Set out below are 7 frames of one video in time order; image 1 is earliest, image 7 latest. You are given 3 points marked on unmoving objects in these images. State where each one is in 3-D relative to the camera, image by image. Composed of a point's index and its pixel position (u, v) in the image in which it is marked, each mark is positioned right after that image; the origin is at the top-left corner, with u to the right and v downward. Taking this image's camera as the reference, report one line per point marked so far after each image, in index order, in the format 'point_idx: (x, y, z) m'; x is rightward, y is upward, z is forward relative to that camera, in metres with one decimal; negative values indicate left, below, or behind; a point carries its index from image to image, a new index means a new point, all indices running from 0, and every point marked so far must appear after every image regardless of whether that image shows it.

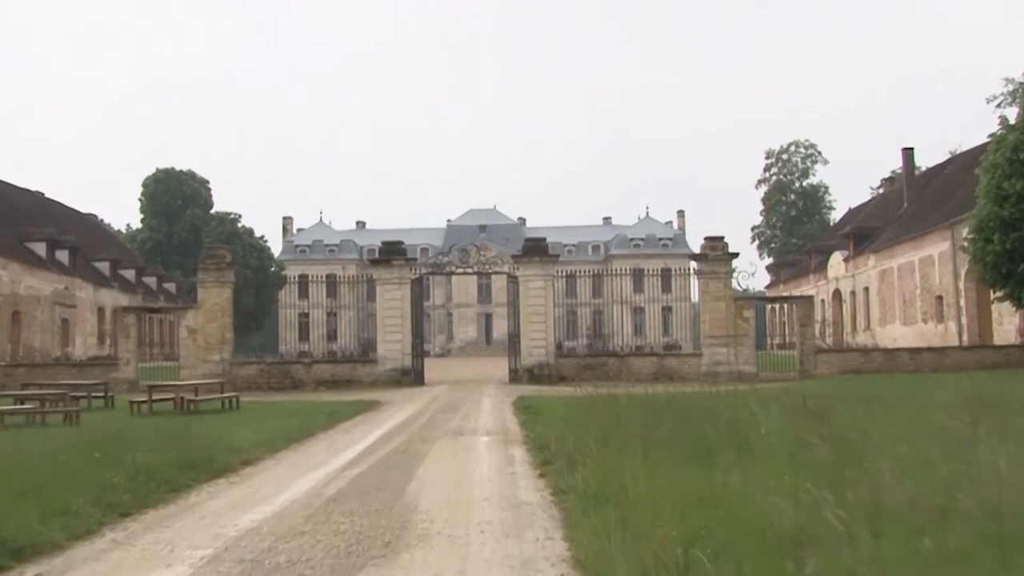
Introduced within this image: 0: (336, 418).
0: (-2.5, -1.8, +13.9) m
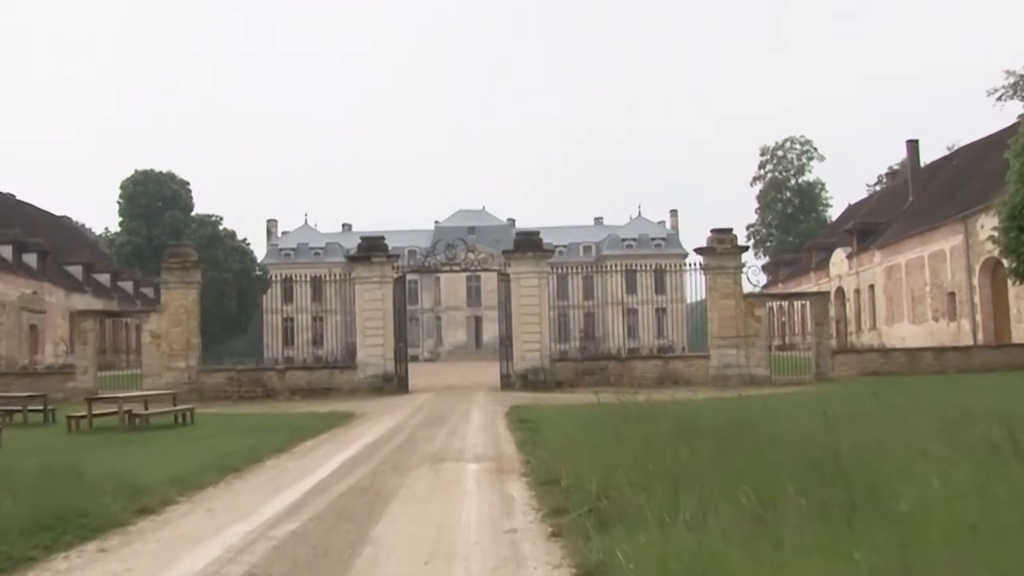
0: (-2.6, -1.7, +11.7) m
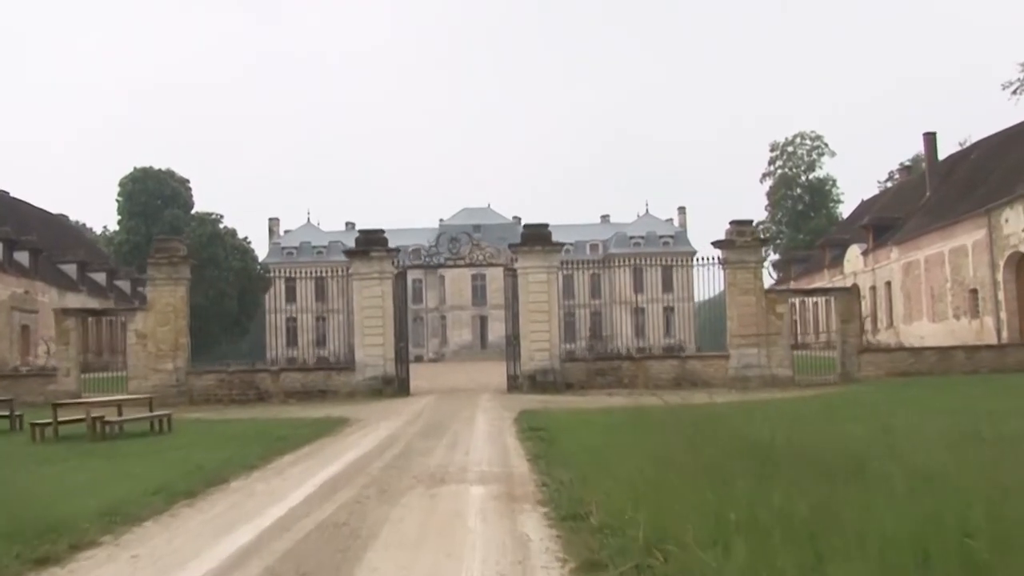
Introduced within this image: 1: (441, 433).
0: (-2.5, -1.7, +10.3) m
1: (-0.9, -1.7, +11.9) m
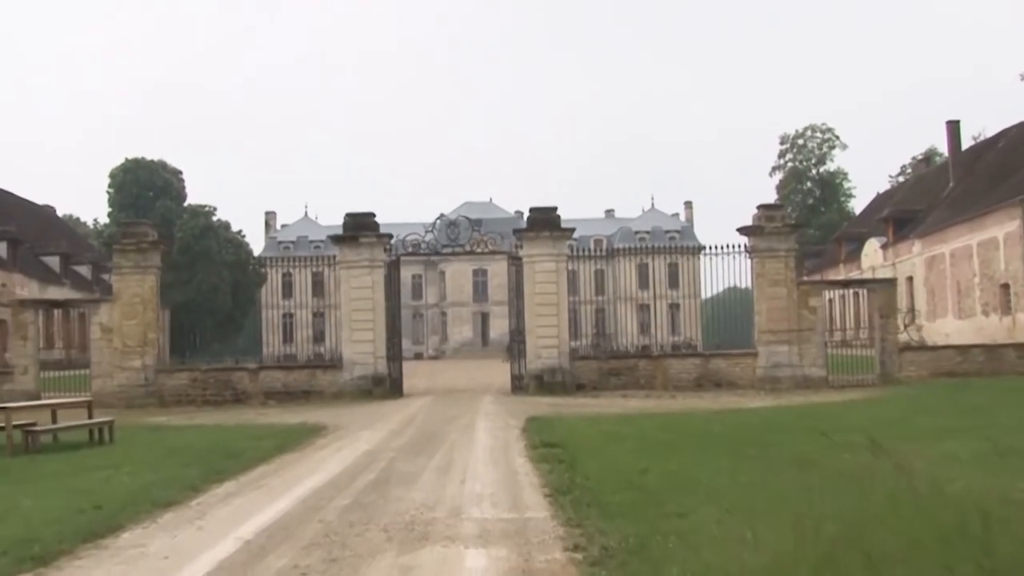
0: (-2.4, -1.5, +8.1) m
1: (-0.8, -1.5, +9.6) m
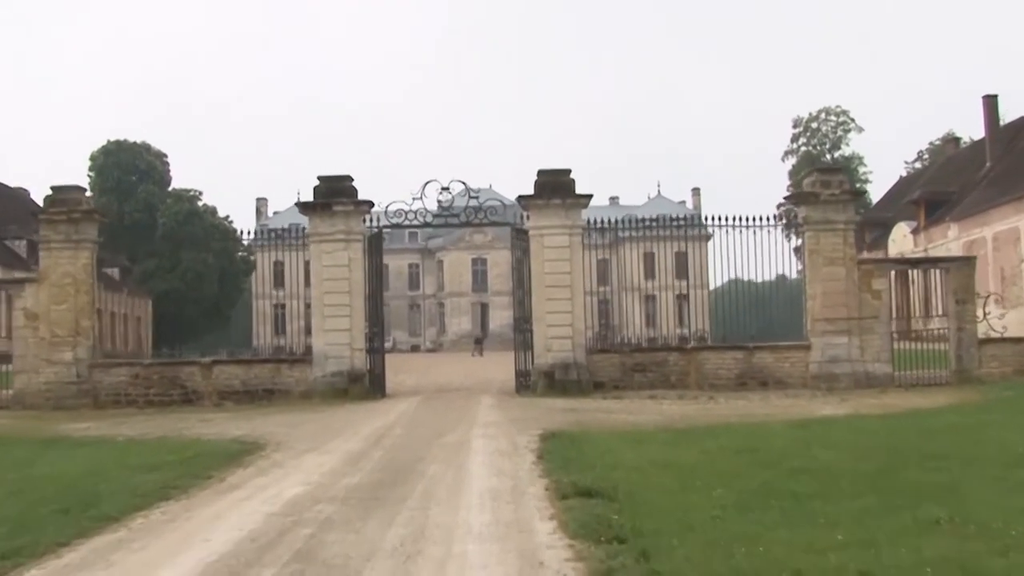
0: (-2.3, -1.2, +4.7) m
1: (-0.7, -1.3, +6.2) m
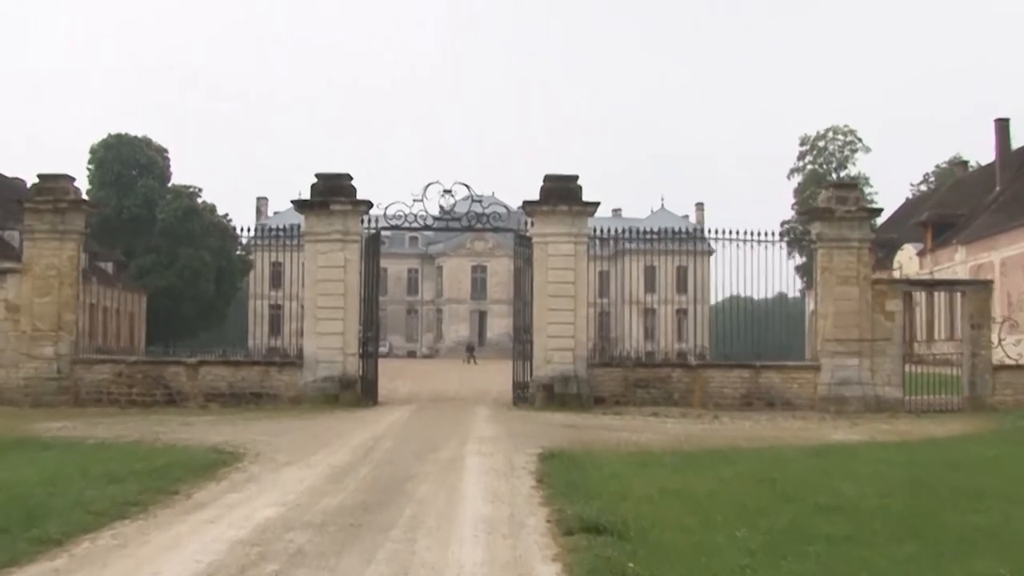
0: (-2.3, -1.1, +4.1) m
1: (-0.7, -1.3, +5.6) m
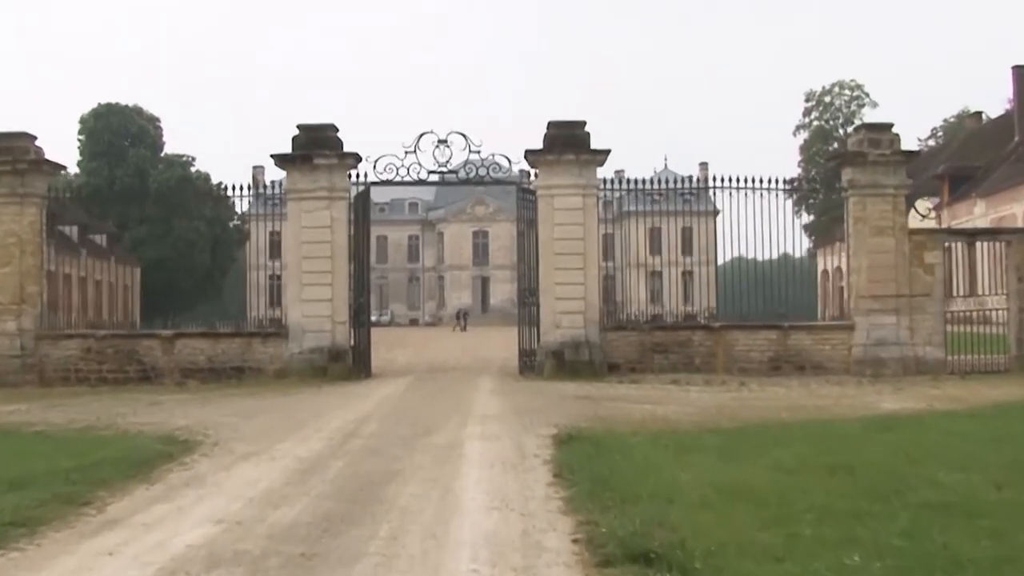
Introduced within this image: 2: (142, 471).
0: (-2.3, -1.0, +2.6) m
1: (-0.7, -1.0, +4.2) m
2: (-2.2, -1.1, +5.8) m
